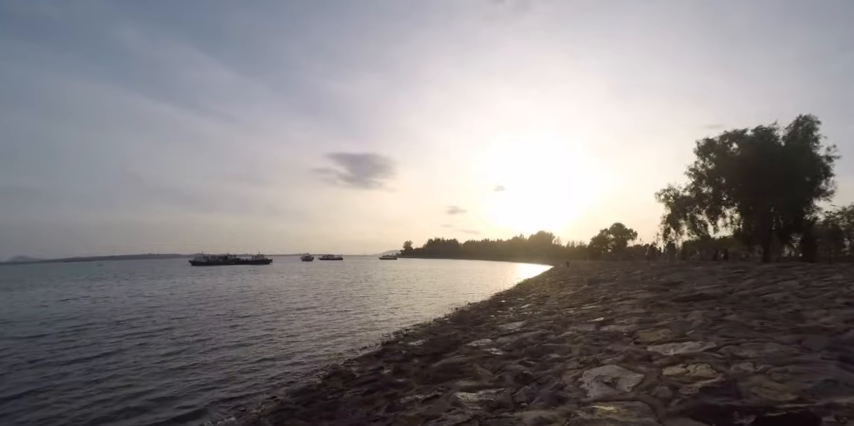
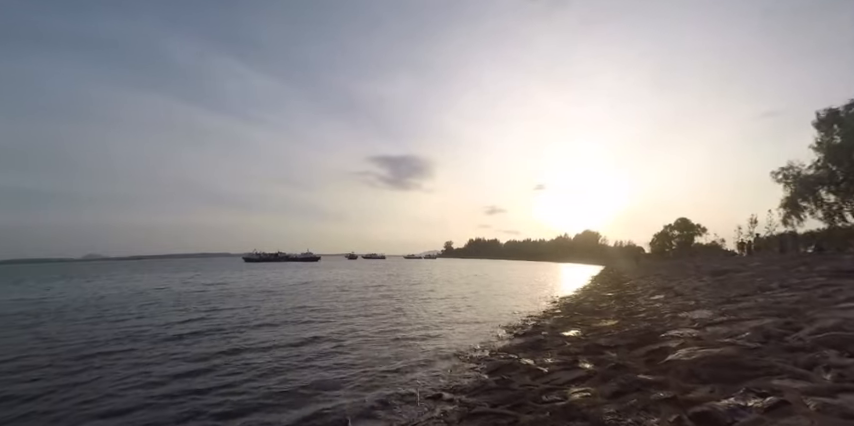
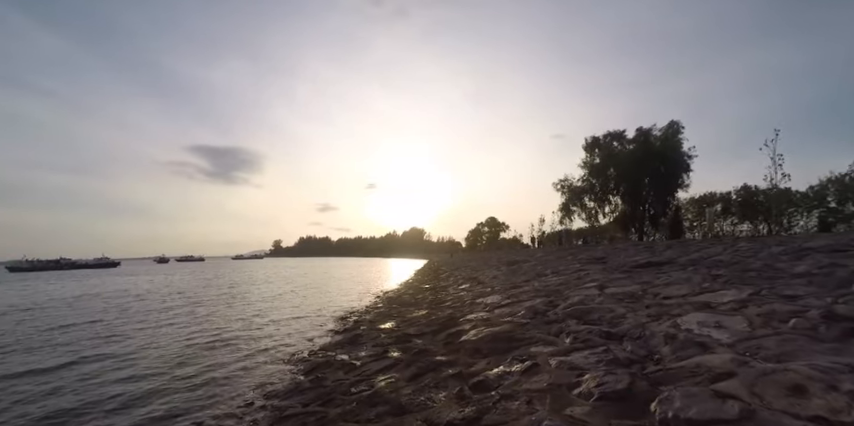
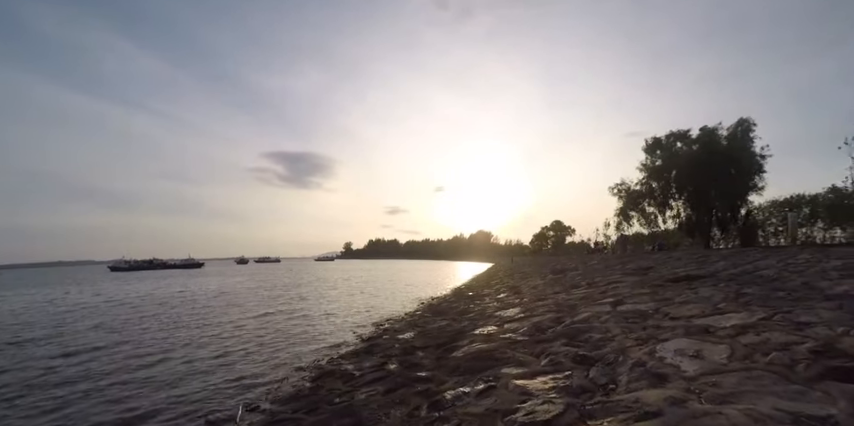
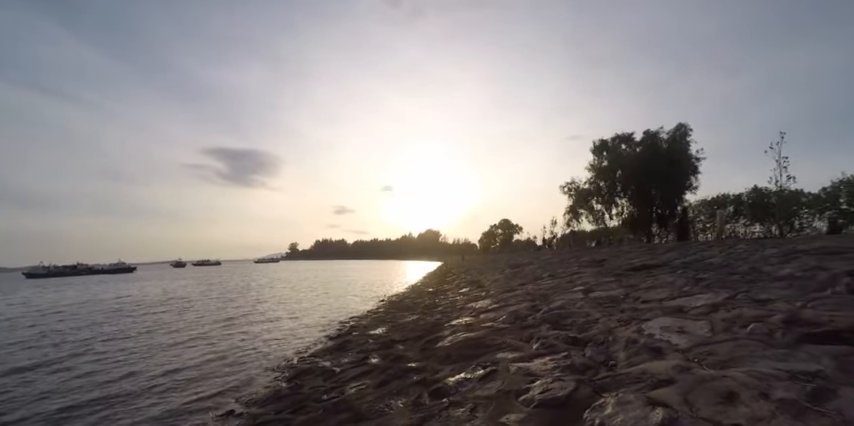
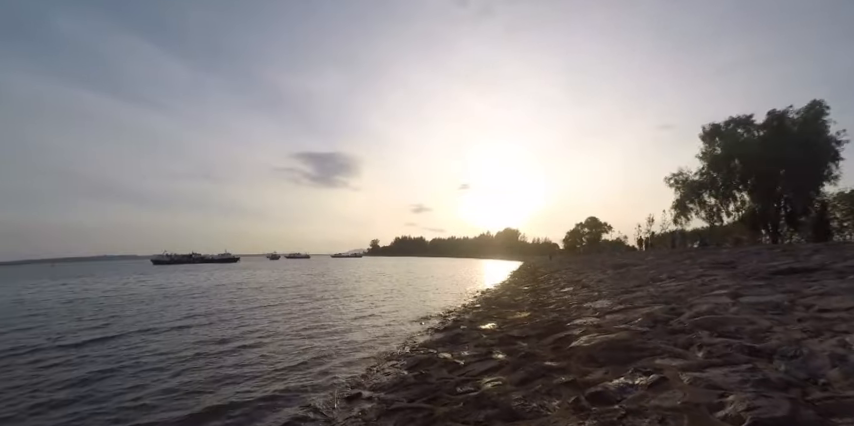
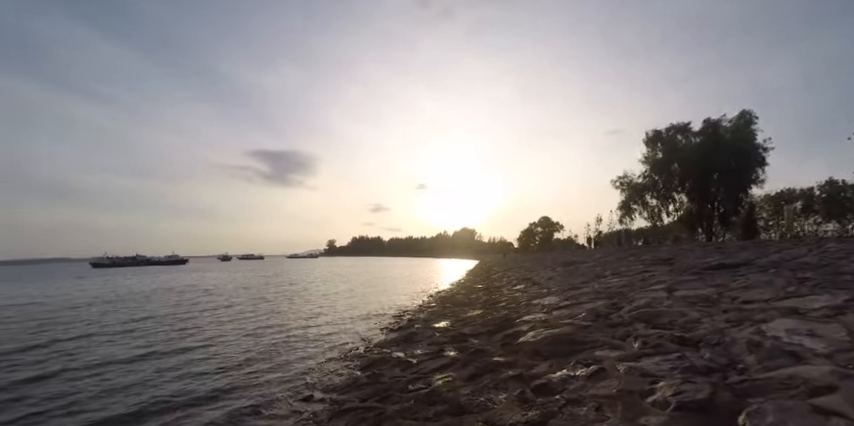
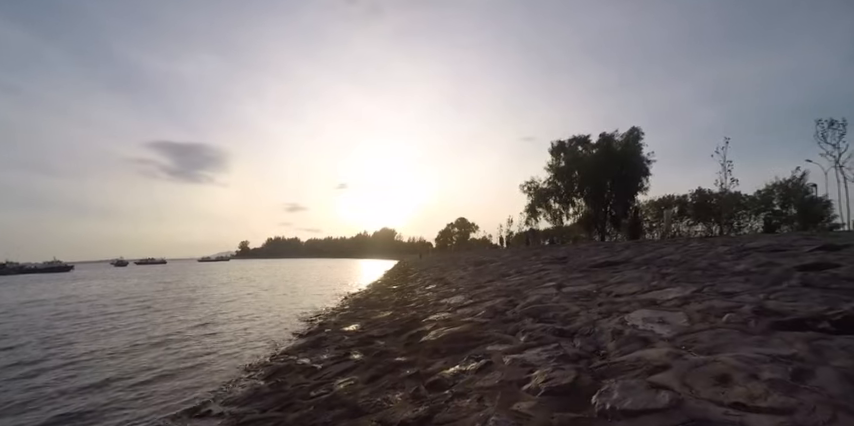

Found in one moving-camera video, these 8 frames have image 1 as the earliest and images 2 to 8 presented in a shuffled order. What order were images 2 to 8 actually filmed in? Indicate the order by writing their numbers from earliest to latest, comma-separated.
4, 5, 8, 3, 7, 6, 2
